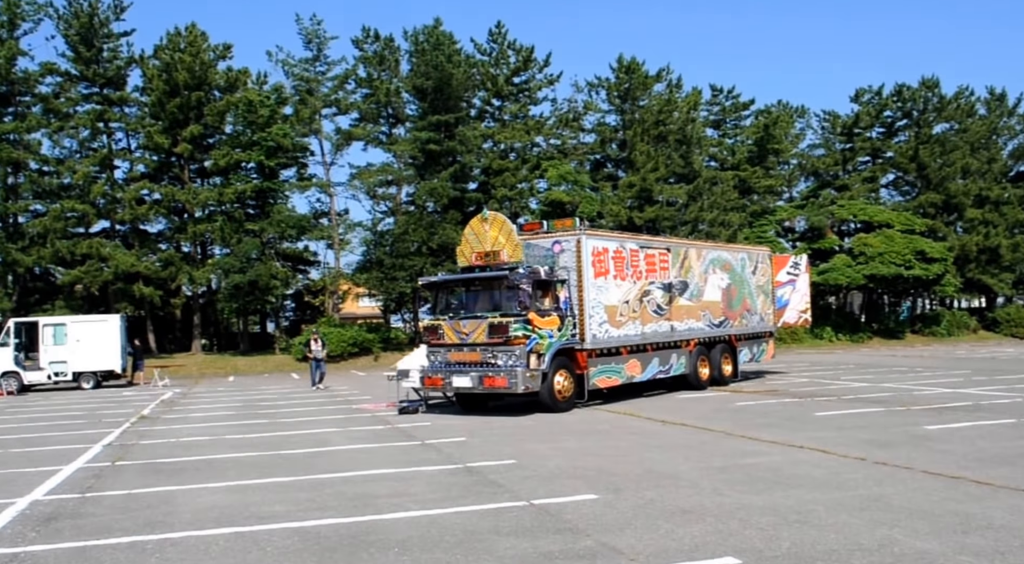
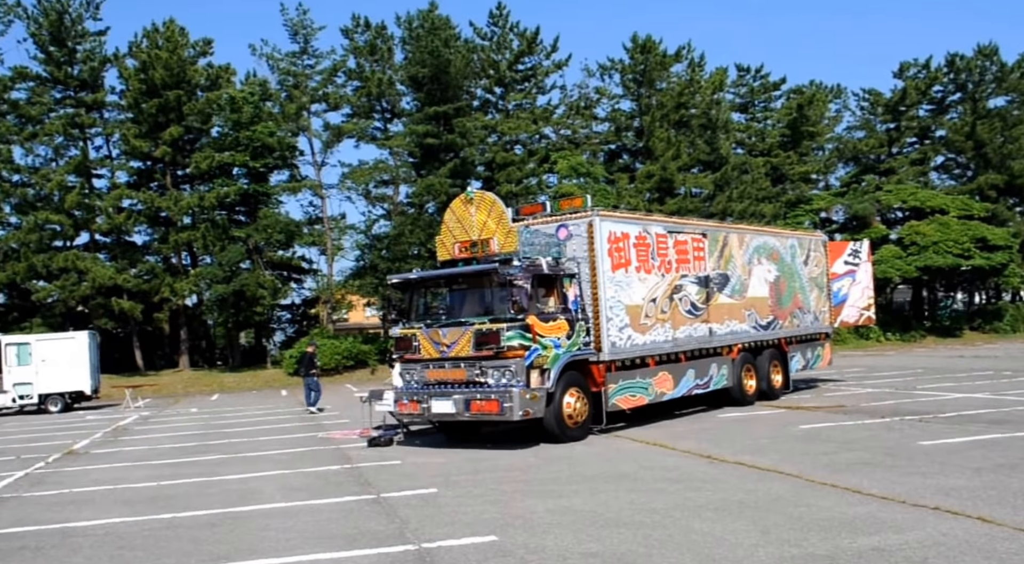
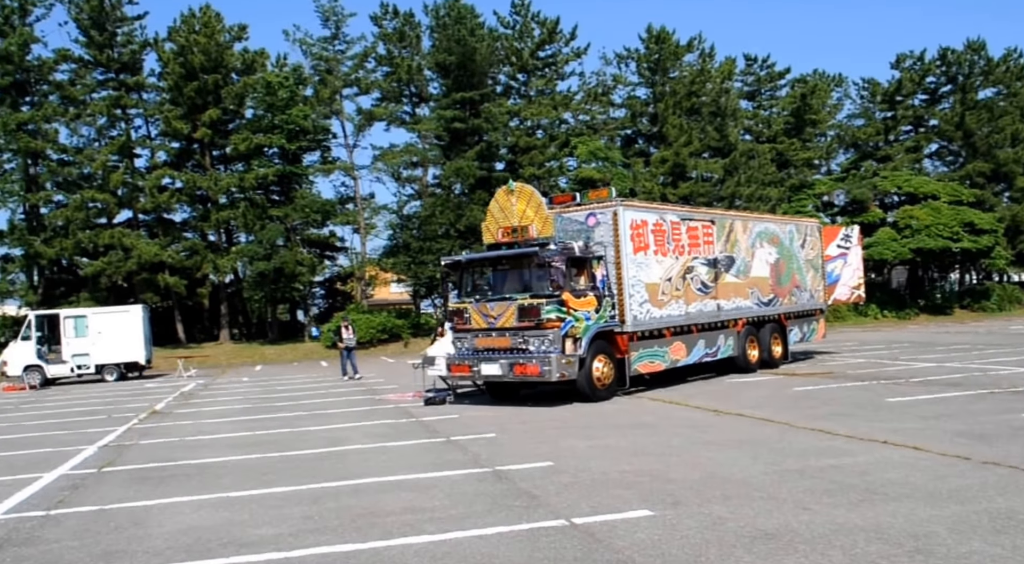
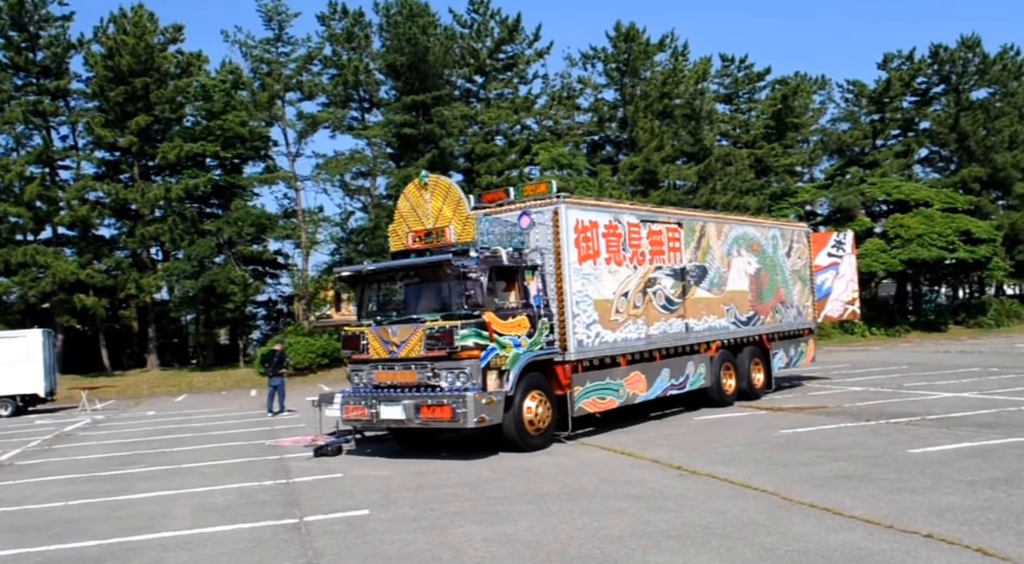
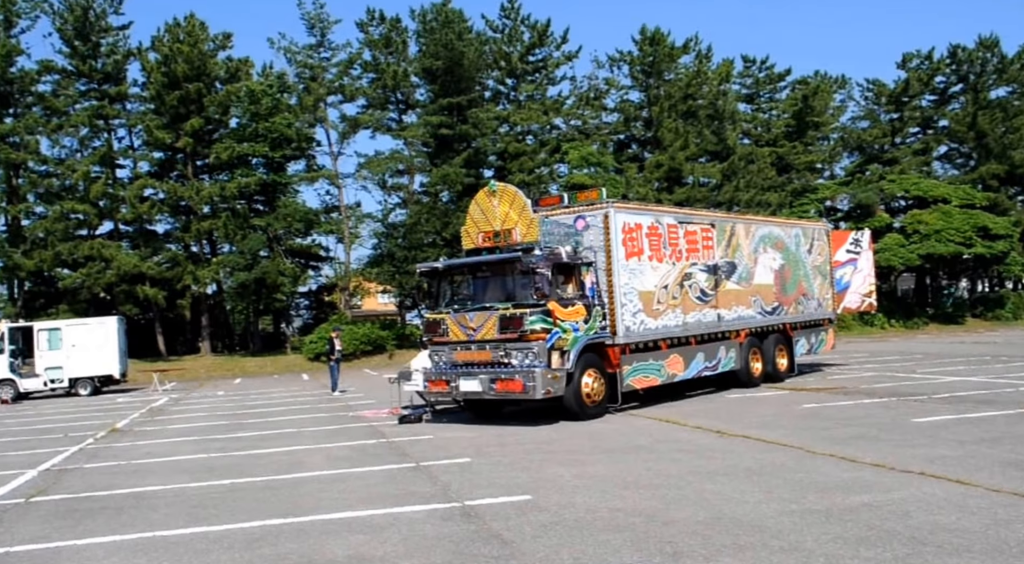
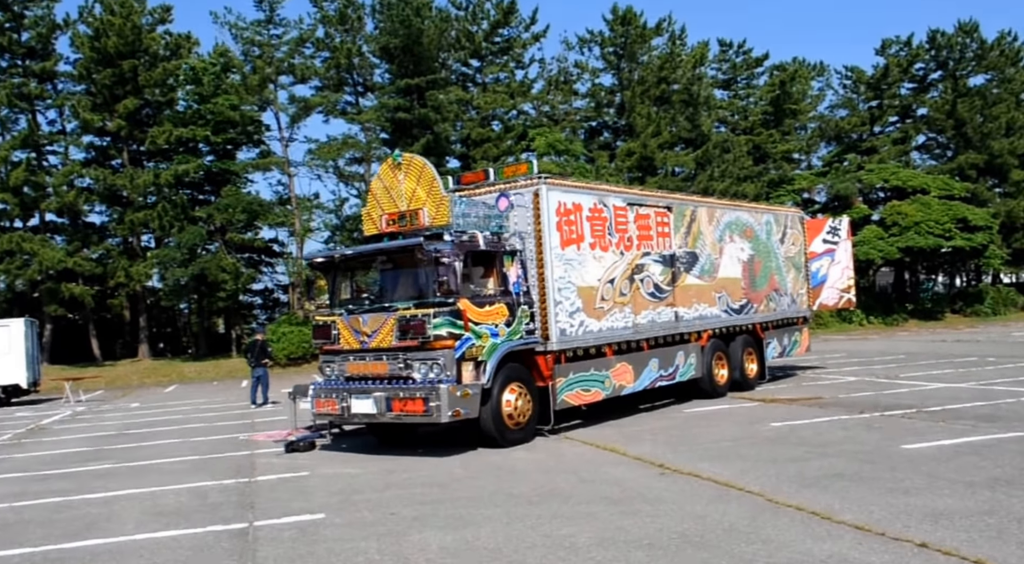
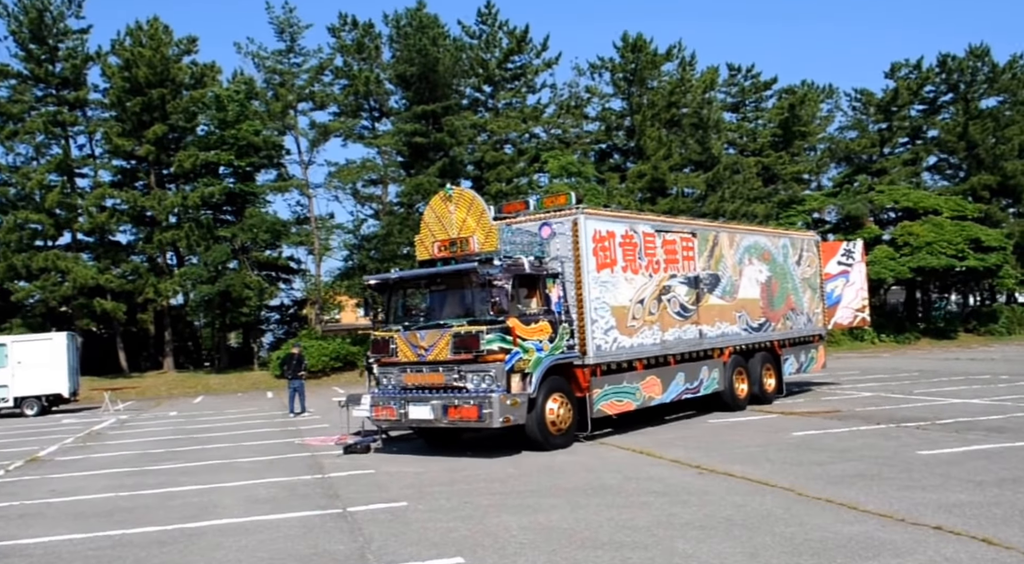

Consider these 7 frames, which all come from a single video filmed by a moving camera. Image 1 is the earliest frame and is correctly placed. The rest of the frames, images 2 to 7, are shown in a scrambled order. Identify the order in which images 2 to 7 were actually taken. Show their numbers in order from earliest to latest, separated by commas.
3, 5, 2, 7, 4, 6
